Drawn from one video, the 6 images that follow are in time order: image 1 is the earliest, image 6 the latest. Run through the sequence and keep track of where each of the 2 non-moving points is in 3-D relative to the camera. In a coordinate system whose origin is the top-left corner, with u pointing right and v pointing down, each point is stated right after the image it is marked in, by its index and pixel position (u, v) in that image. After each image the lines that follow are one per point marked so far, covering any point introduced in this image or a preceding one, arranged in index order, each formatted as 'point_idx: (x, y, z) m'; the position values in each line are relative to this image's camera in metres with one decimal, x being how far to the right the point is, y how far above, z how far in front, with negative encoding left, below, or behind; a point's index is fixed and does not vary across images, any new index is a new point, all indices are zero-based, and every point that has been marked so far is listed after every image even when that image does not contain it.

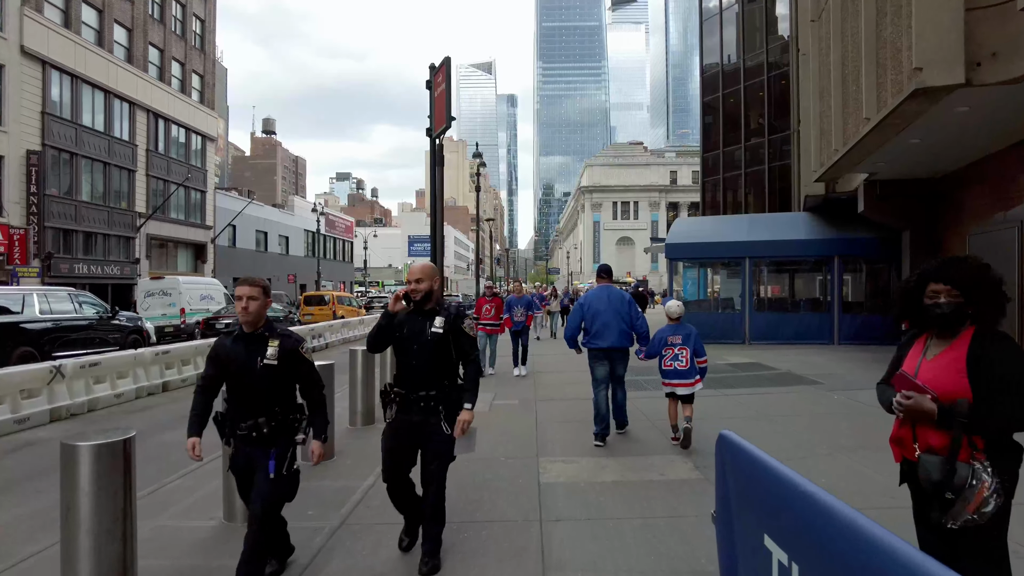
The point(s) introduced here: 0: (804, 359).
0: (+5.7, -1.4, +12.7) m
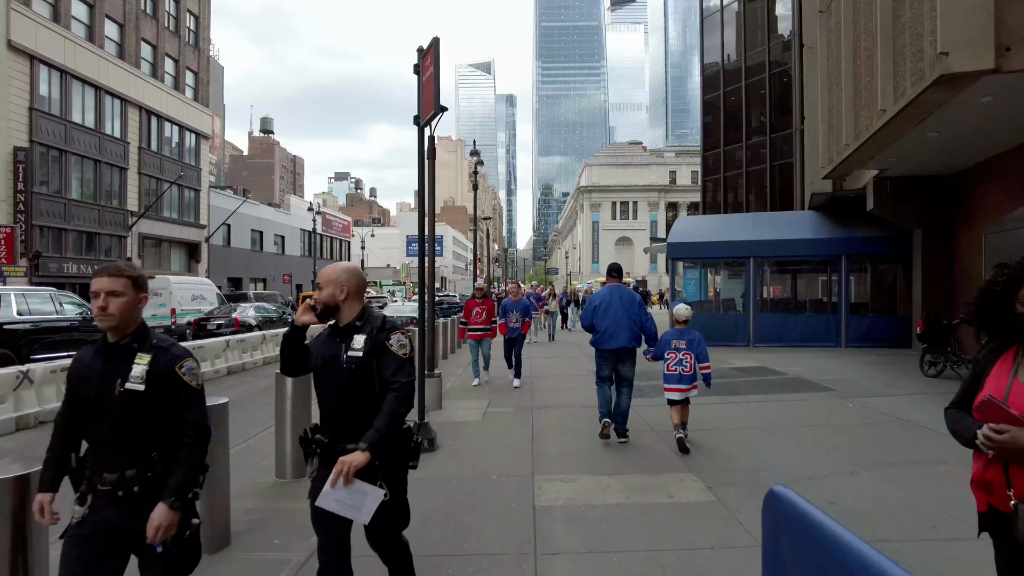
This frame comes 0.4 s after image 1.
0: (+5.6, -1.4, +12.2) m
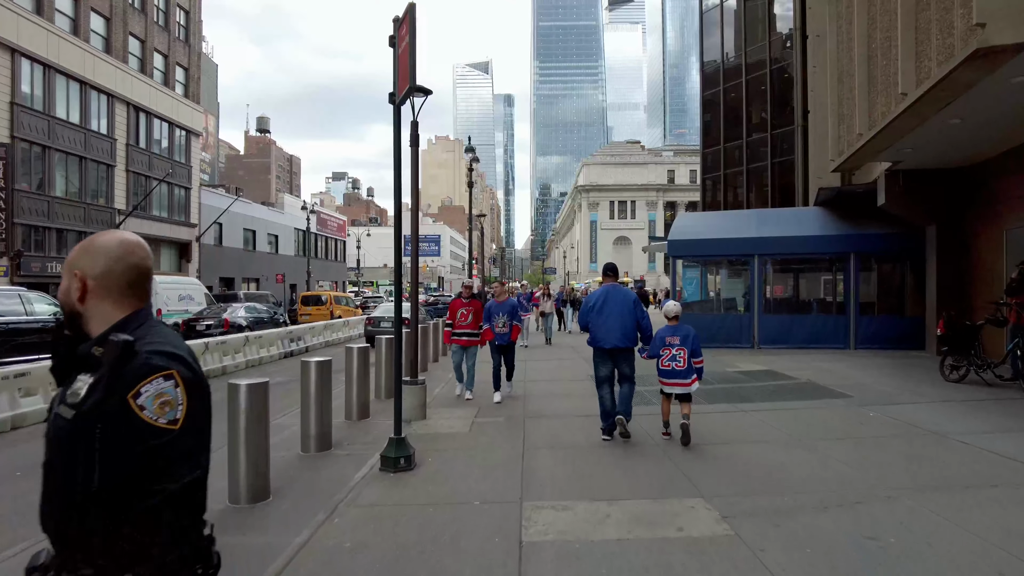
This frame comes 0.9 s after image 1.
0: (+5.5, -1.4, +11.5) m
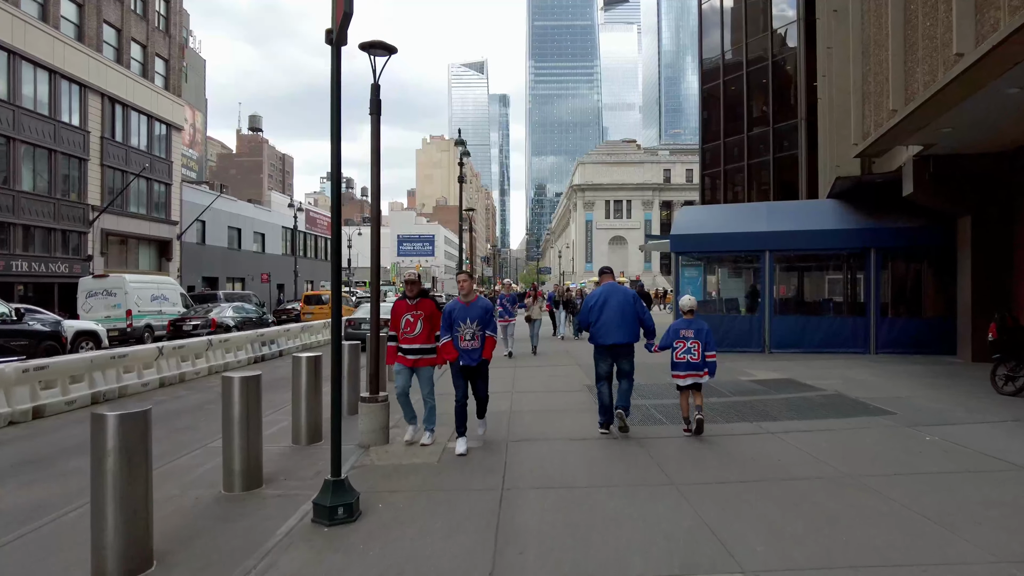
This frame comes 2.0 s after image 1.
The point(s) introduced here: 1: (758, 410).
0: (+5.3, -1.4, +10.2) m
1: (+2.9, -1.5, +7.7) m
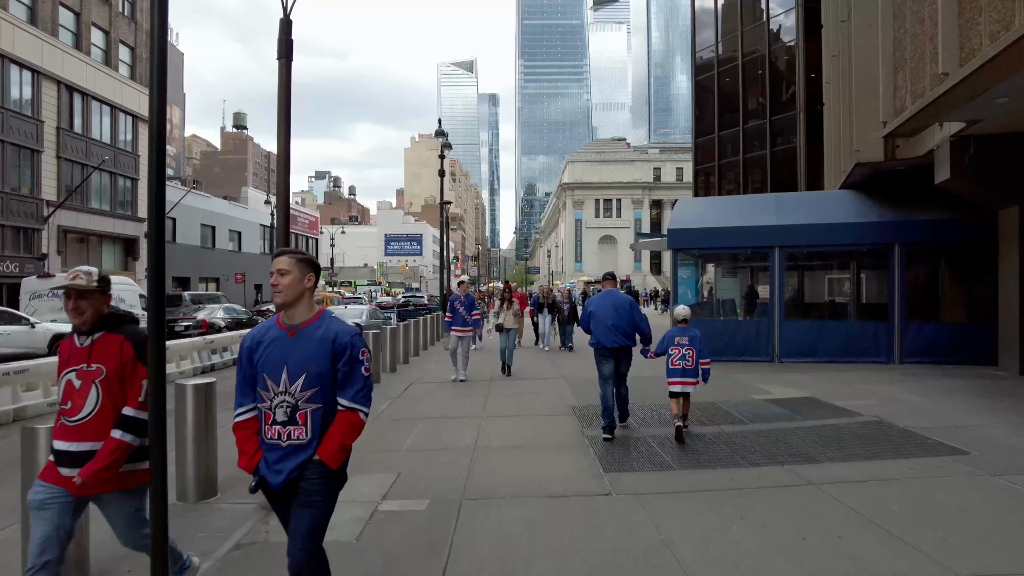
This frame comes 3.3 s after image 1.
0: (+4.9, -1.4, +8.7) m
1: (+2.6, -1.5, +6.1) m
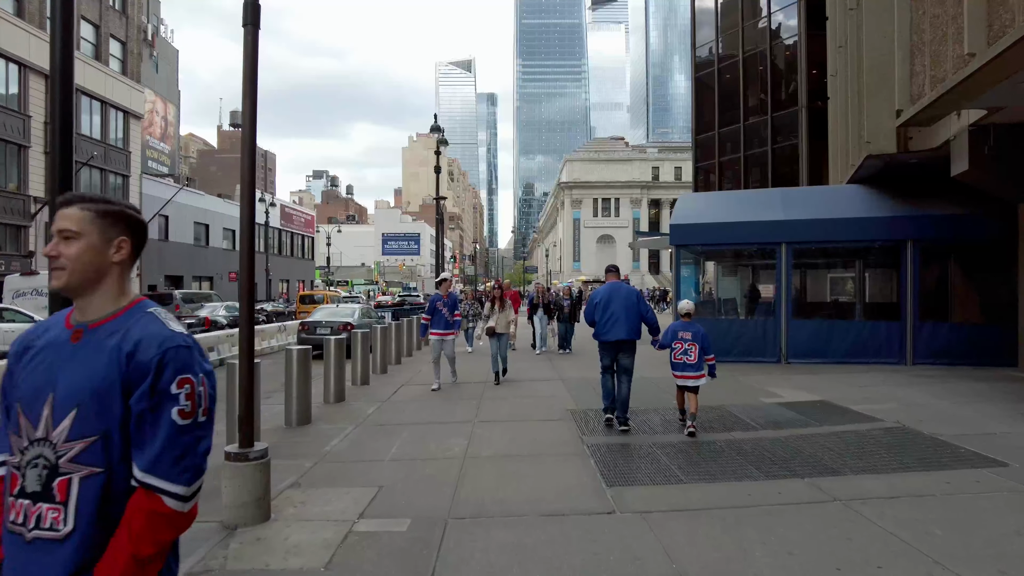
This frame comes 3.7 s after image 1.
0: (+4.8, -1.4, +8.2) m
1: (+2.5, -1.4, +5.6) m
